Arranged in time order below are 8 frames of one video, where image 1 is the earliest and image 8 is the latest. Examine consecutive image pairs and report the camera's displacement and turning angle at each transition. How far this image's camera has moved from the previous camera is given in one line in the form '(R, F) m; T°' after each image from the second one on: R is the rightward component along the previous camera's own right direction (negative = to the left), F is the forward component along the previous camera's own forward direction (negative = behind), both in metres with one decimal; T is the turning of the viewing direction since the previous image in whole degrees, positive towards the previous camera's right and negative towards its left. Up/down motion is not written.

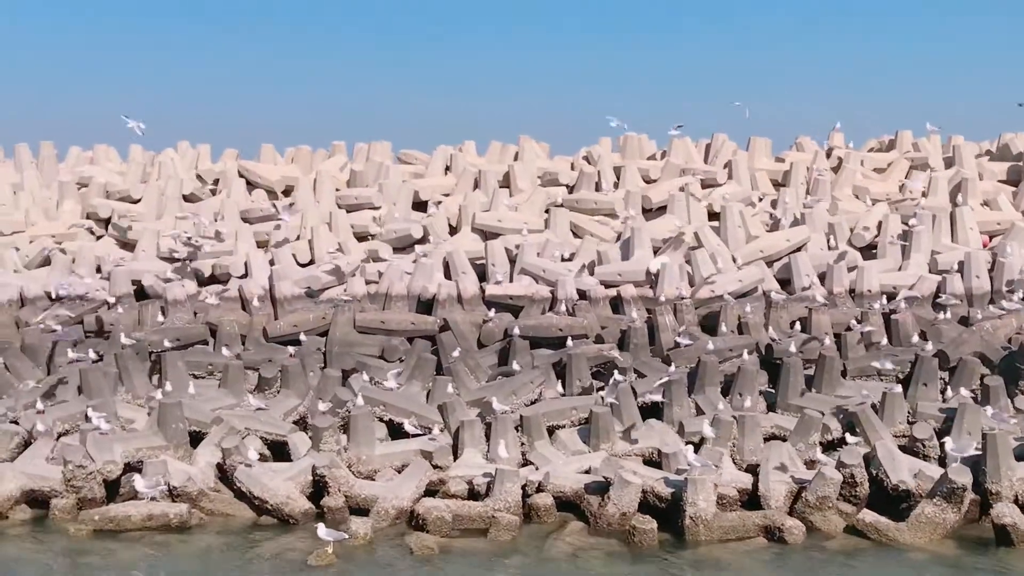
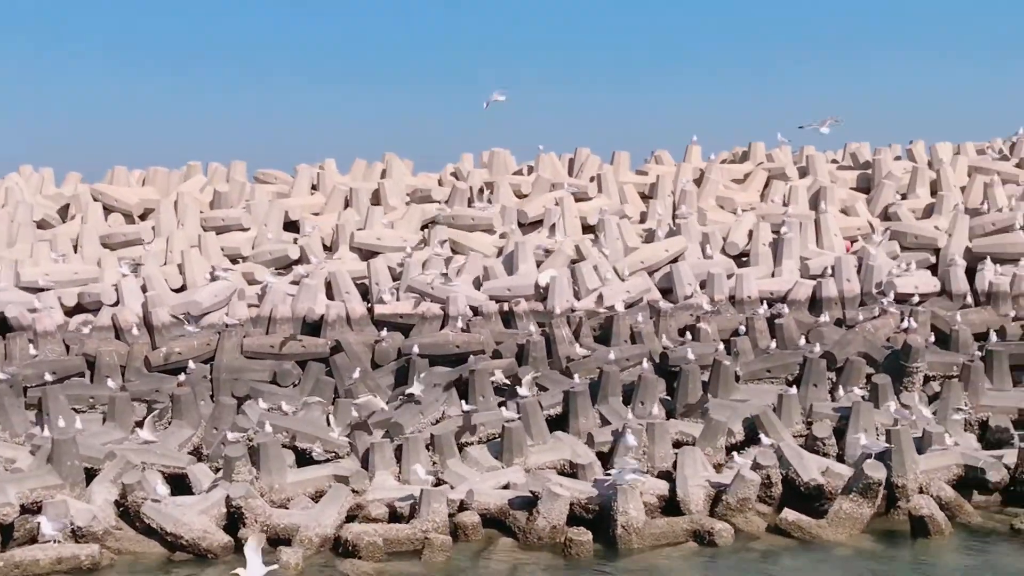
(-1.0, +0.2) m; +9°
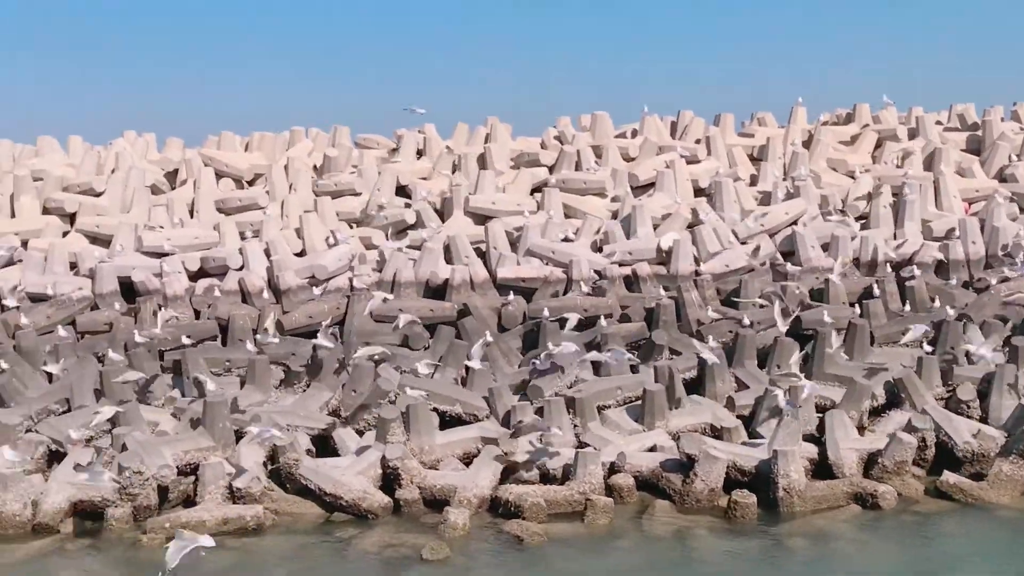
(-1.1, 0.0) m; -2°
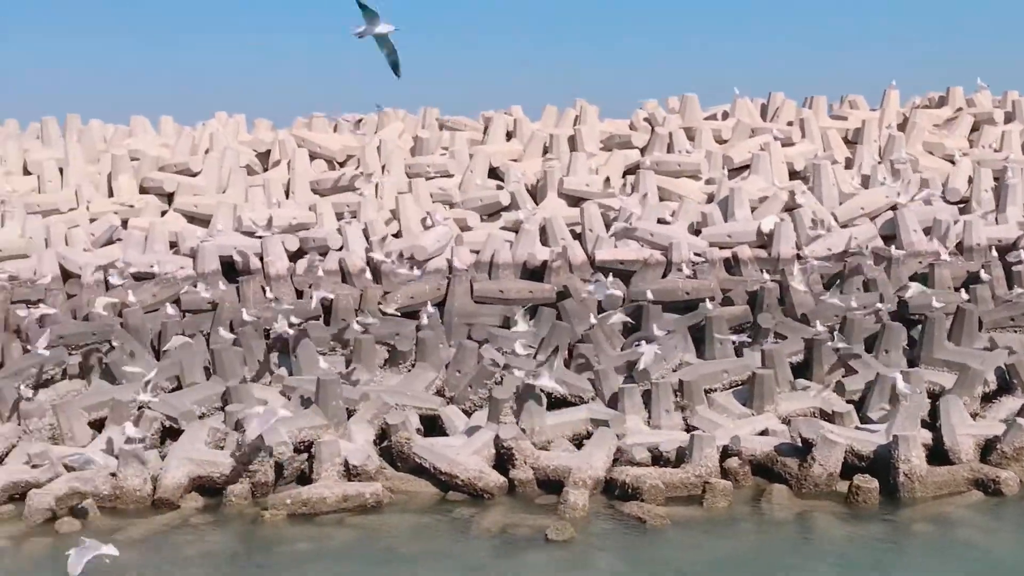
(-0.6, 0.0) m; -2°
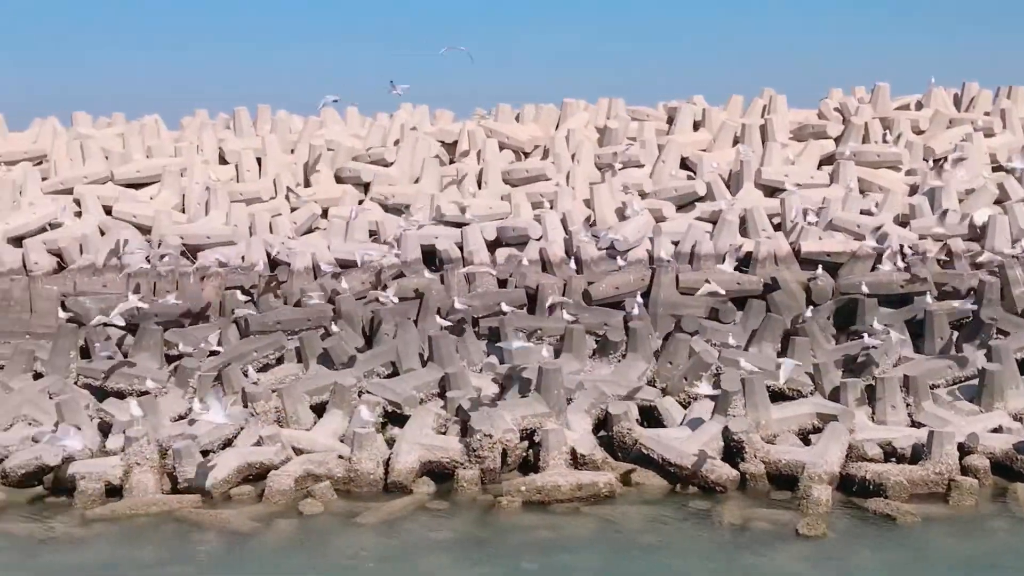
(-1.0, 0.0) m; -5°
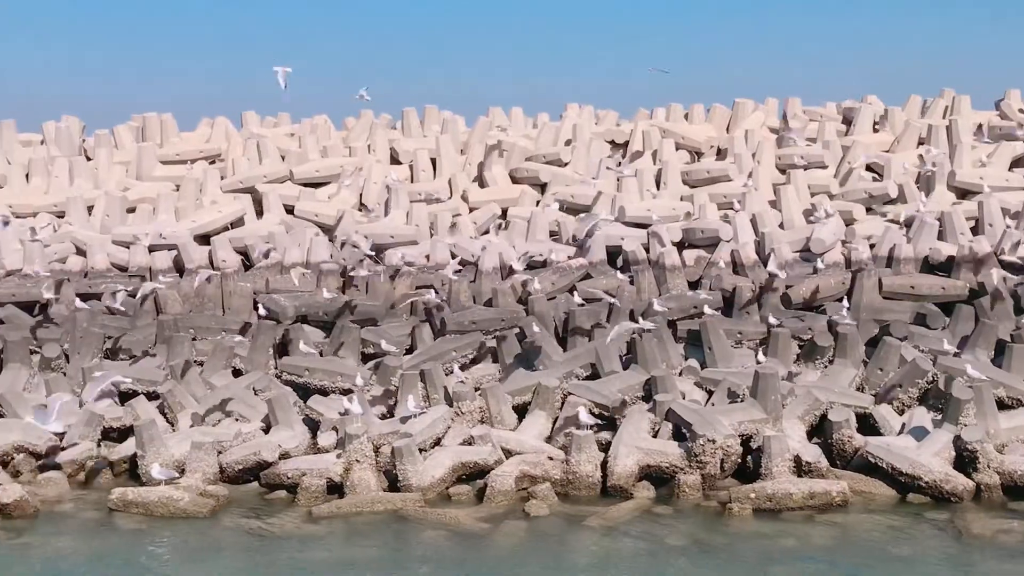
(-1.2, +0.1) m; -4°
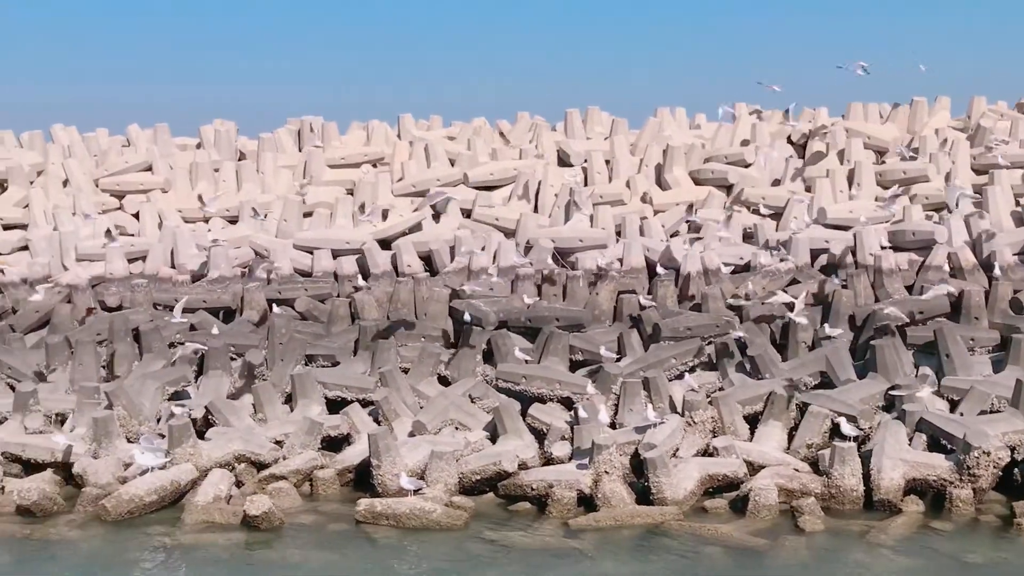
(-1.8, +0.4) m; -2°
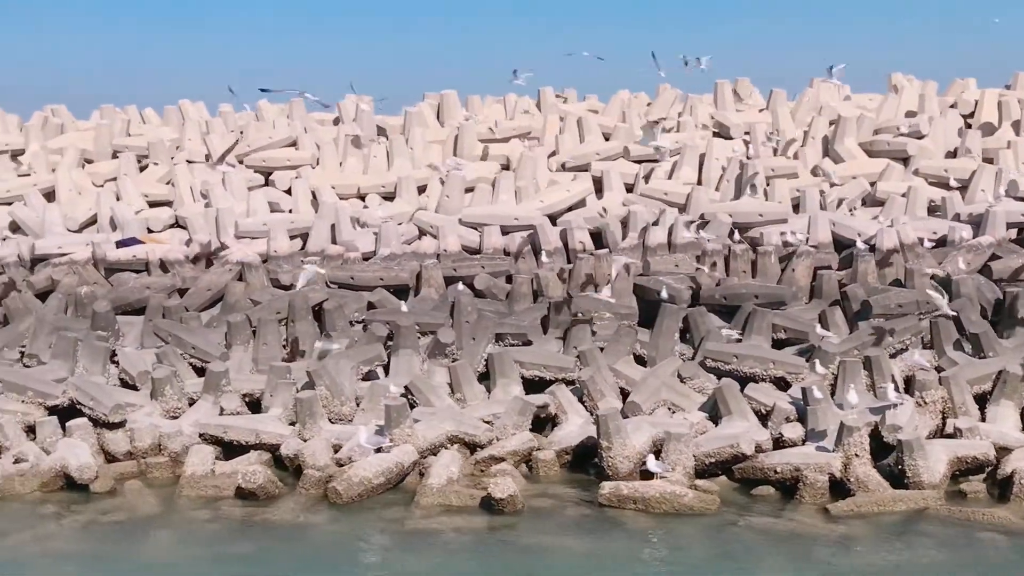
(-1.9, +0.3) m; -1°
